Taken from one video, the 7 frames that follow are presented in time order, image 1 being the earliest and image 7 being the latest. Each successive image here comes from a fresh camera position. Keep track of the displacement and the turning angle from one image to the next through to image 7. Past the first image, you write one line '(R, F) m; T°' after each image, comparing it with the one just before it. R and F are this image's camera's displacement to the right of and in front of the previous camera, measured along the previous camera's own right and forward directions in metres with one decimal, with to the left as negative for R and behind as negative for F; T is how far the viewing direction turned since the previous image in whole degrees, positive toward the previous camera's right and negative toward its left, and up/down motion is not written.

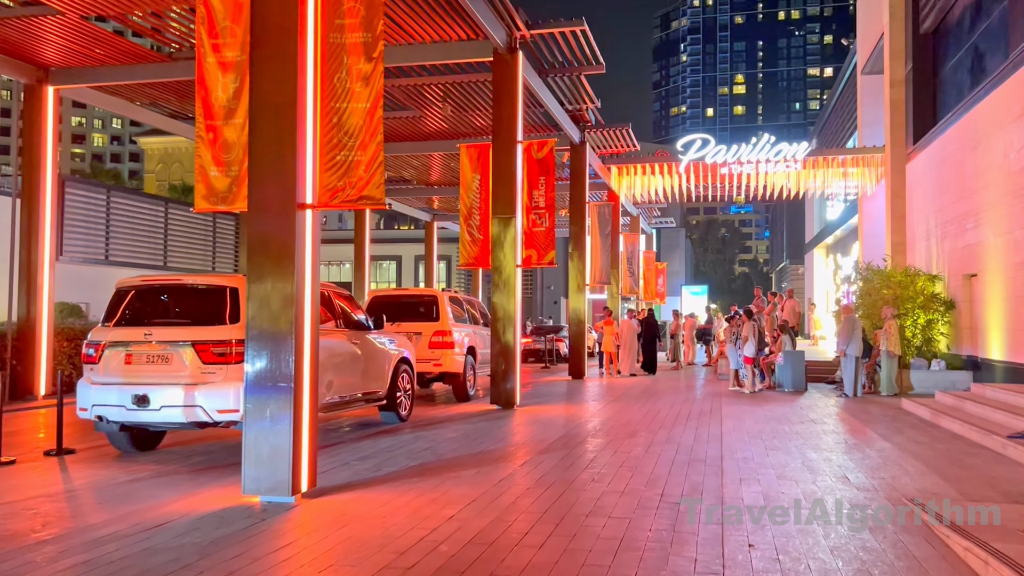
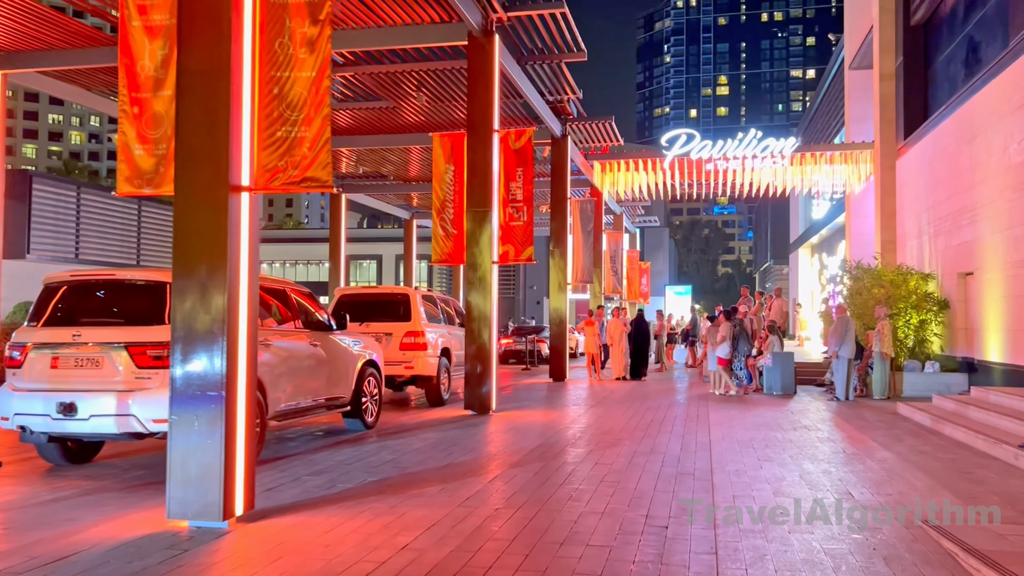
(+0.1, +0.8) m; +1°
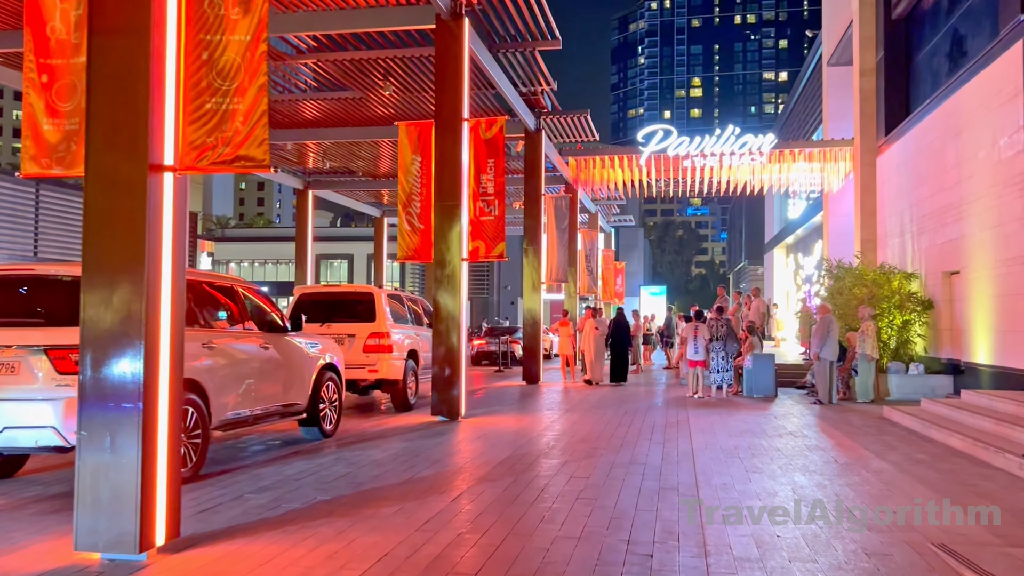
(+0.1, +0.7) m; +2°
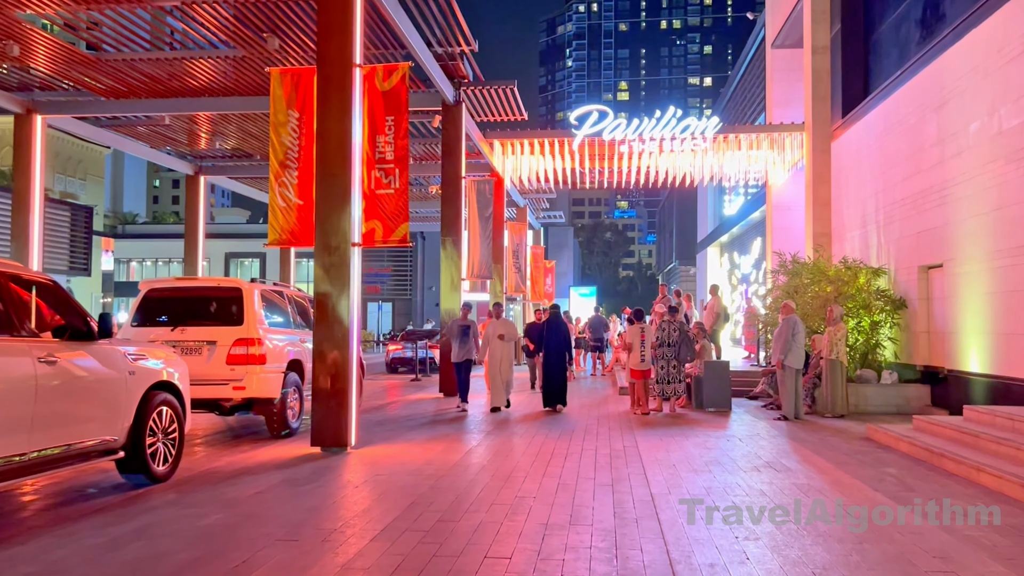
(+0.3, +2.4) m; +5°
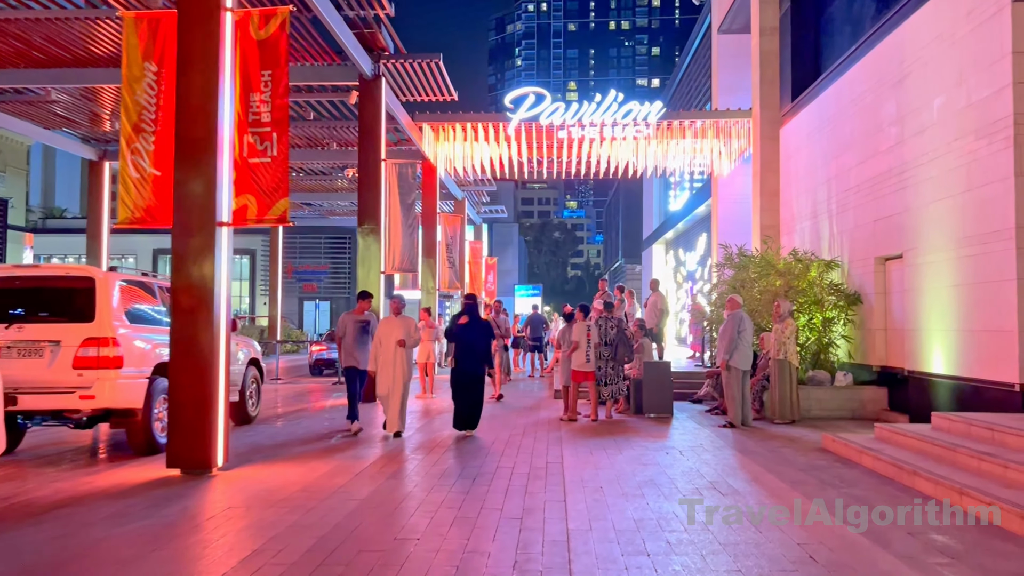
(+0.4, +1.4) m; +3°
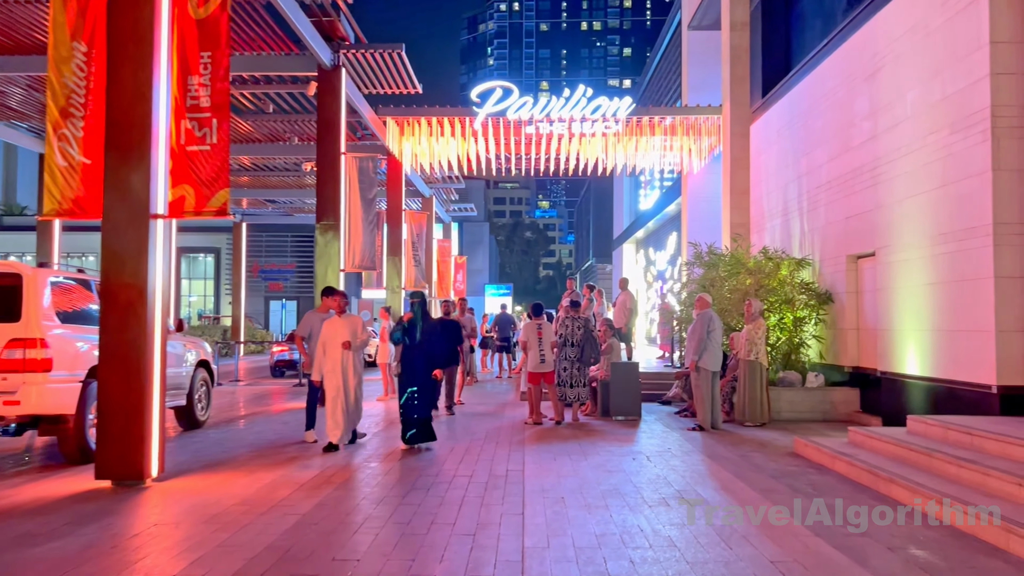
(+0.1, +0.4) m; +2°
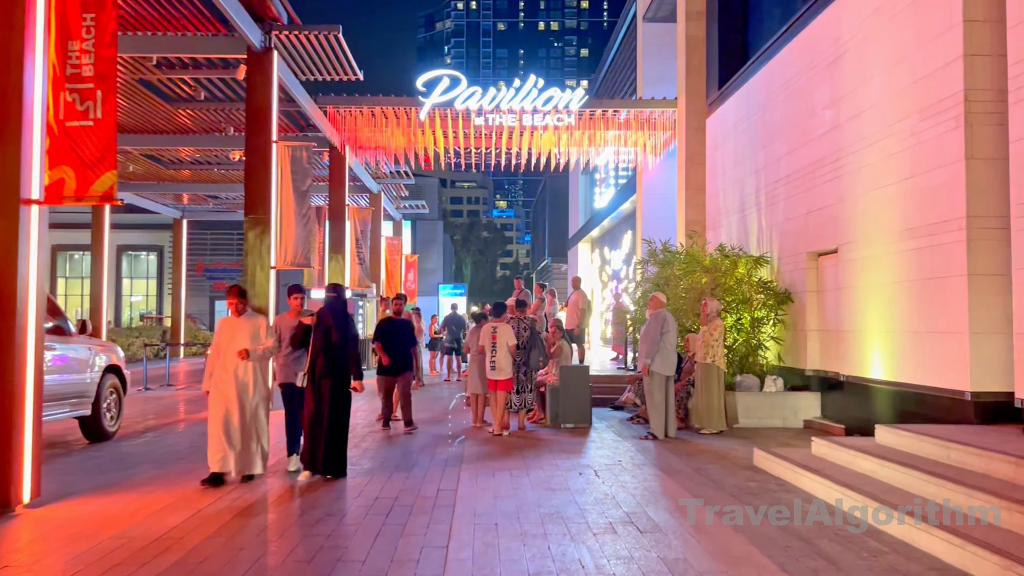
(+0.2, +0.8) m; +3°
